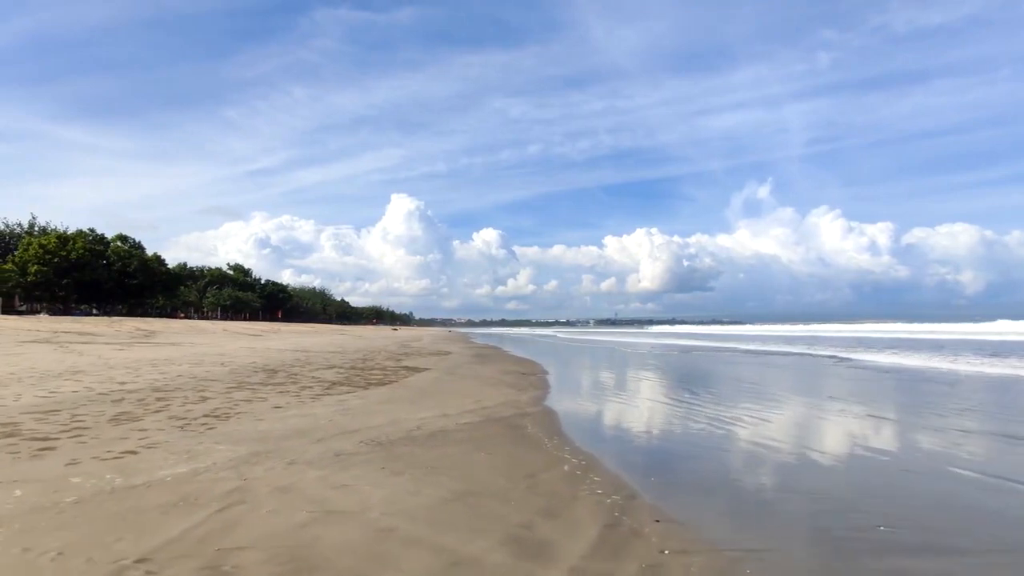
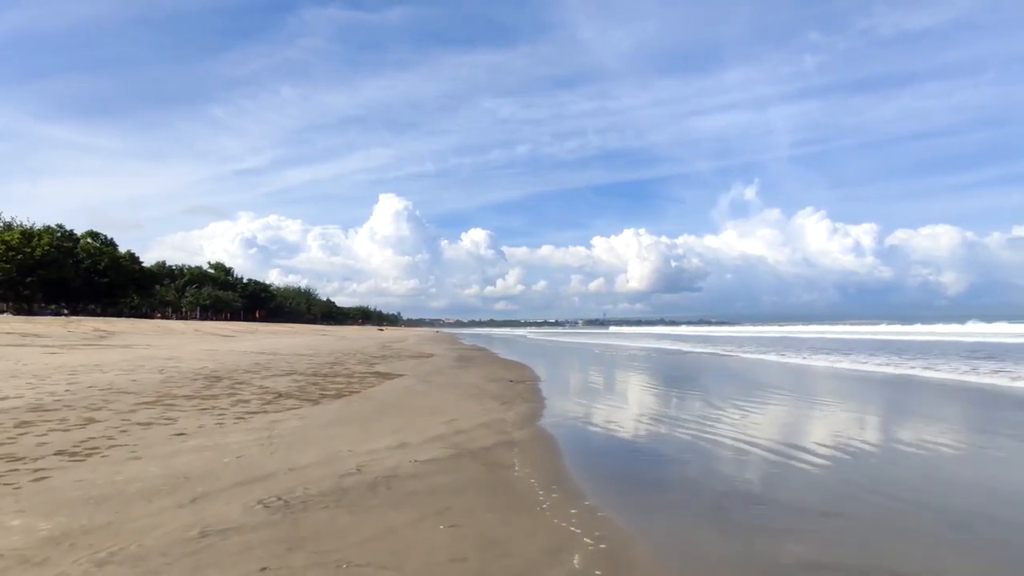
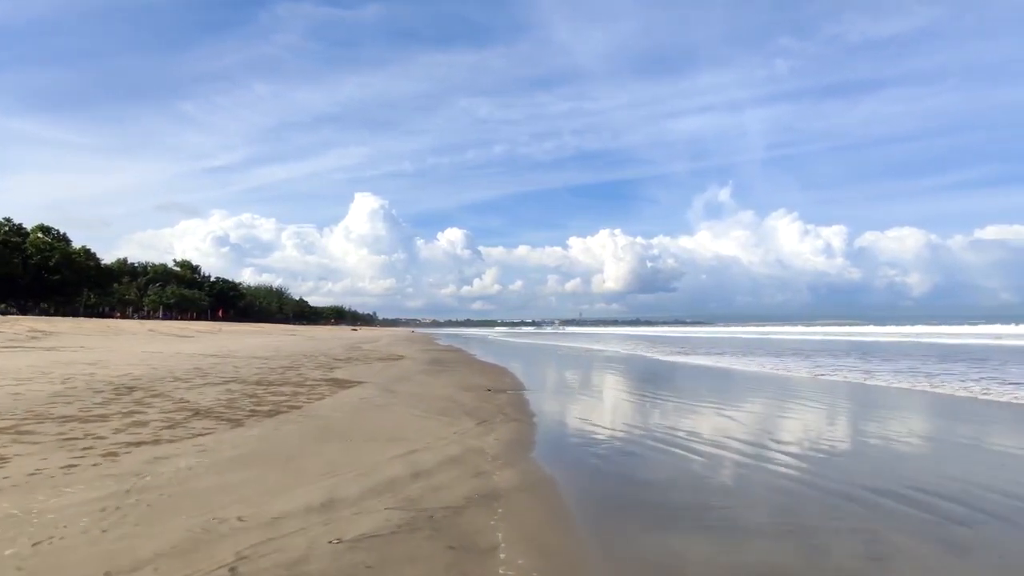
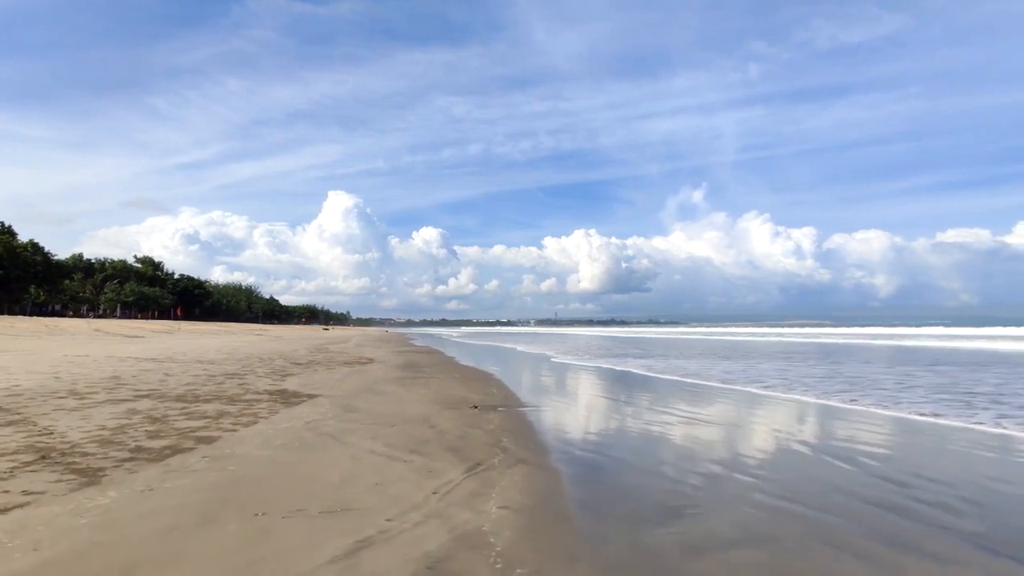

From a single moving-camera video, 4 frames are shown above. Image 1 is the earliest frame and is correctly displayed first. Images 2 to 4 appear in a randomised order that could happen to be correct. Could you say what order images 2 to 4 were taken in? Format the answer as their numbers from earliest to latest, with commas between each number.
2, 3, 4
